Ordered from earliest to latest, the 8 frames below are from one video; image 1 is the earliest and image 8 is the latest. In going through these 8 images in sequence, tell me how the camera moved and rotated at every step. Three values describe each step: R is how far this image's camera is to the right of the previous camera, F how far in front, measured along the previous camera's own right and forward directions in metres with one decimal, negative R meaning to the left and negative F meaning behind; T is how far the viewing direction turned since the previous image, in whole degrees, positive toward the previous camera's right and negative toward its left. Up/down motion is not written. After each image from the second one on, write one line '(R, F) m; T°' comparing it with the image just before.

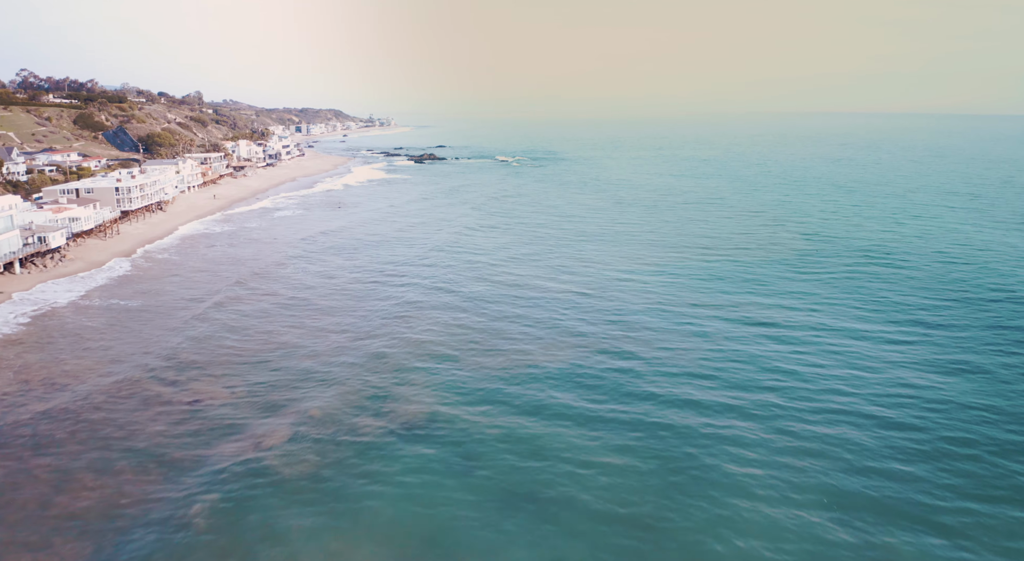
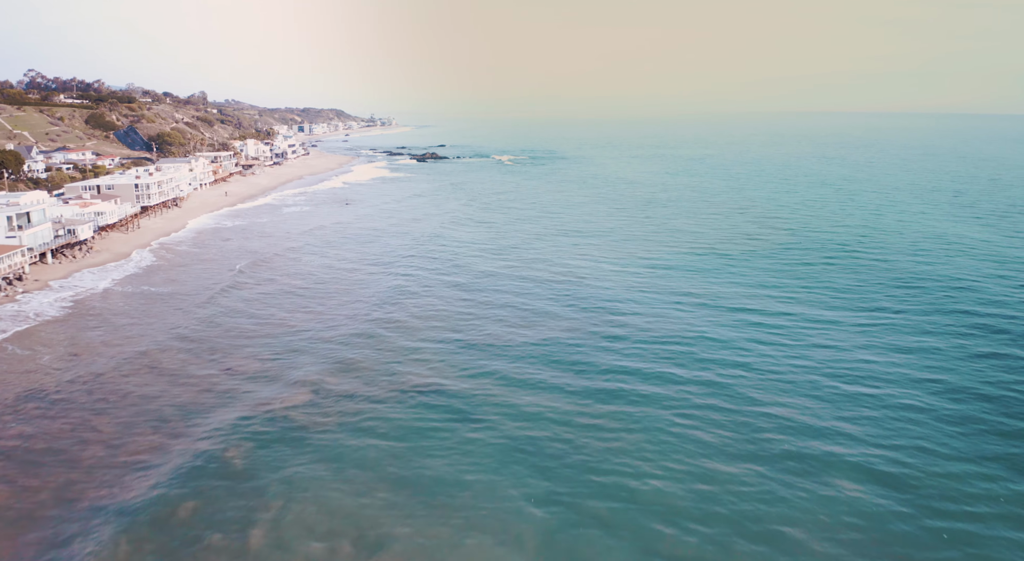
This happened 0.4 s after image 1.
(+0.1, -2.5) m; 0°
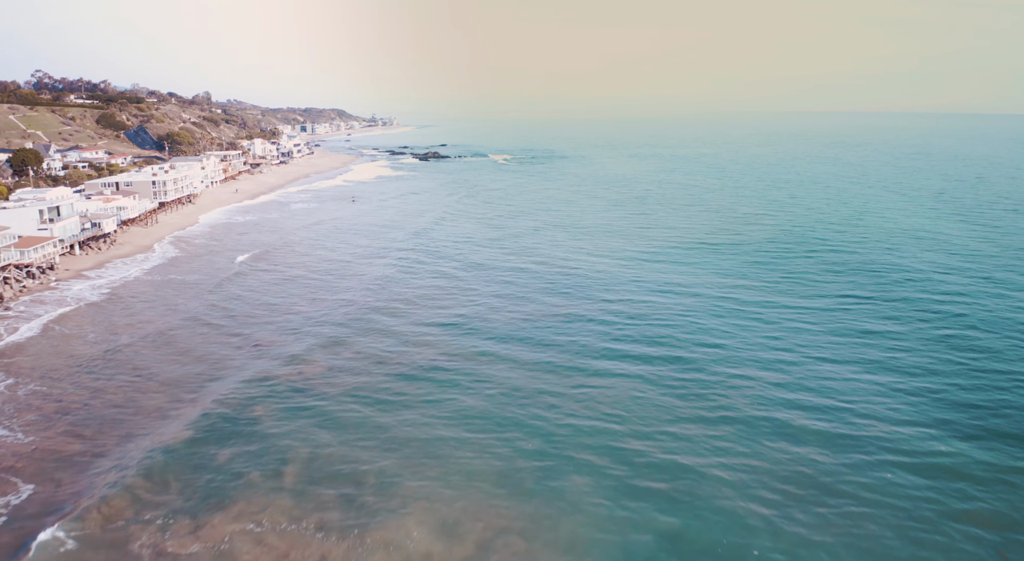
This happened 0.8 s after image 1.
(+0.1, -2.5) m; 0°
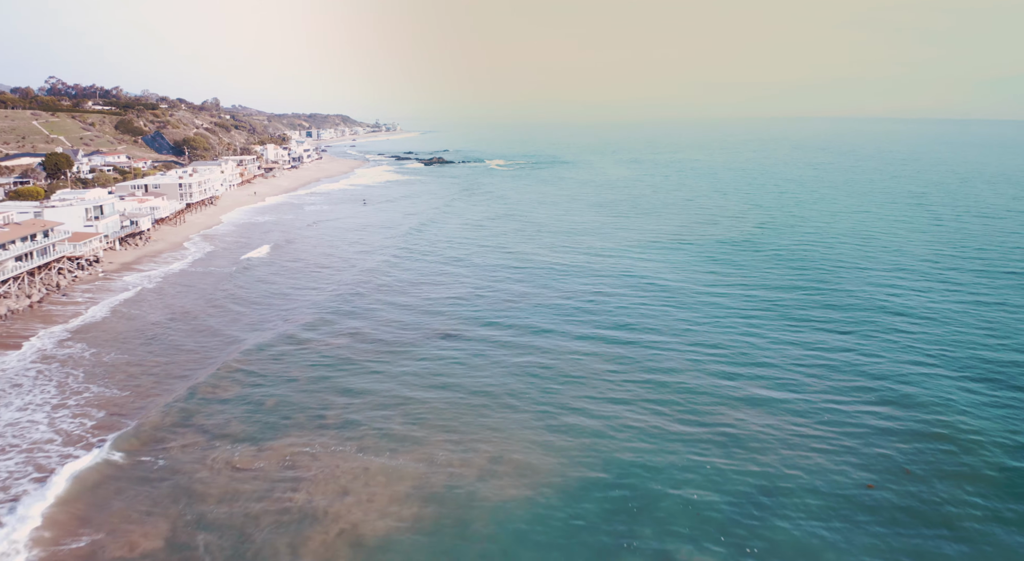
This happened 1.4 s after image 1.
(0.0, -3.8) m; 0°
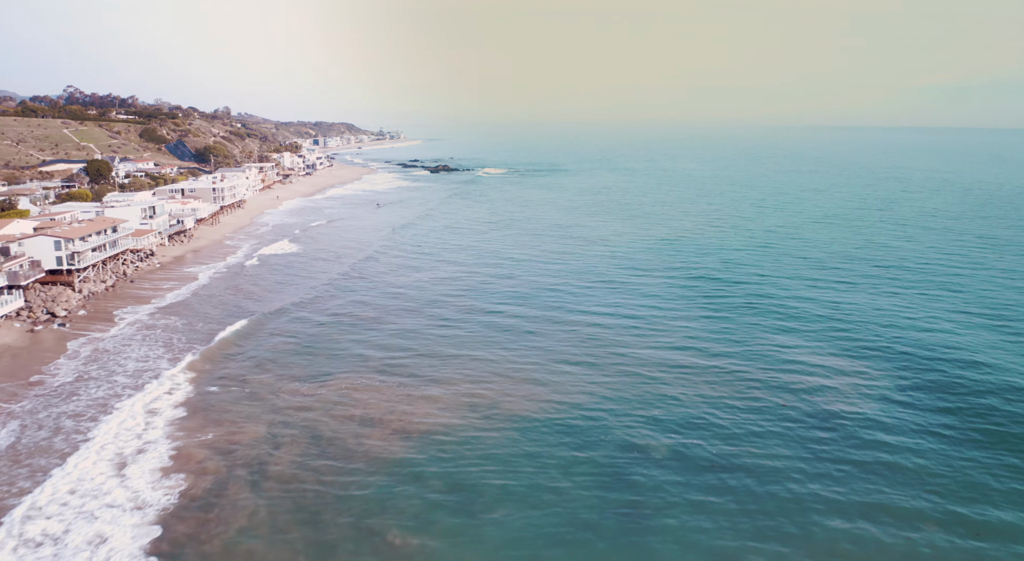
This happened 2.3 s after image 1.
(-0.1, -5.9) m; 0°
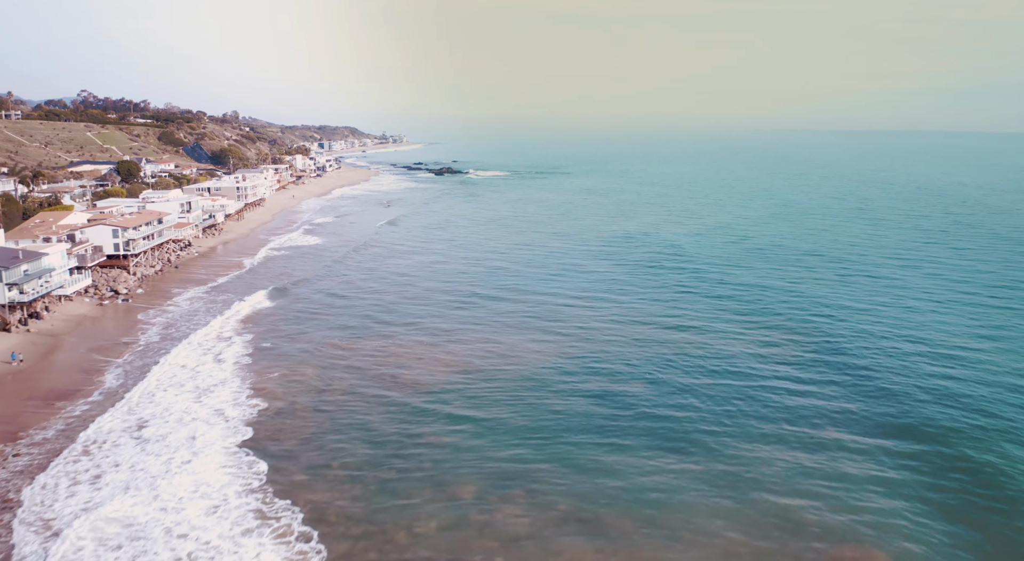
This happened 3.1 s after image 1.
(-0.1, -5.1) m; 0°
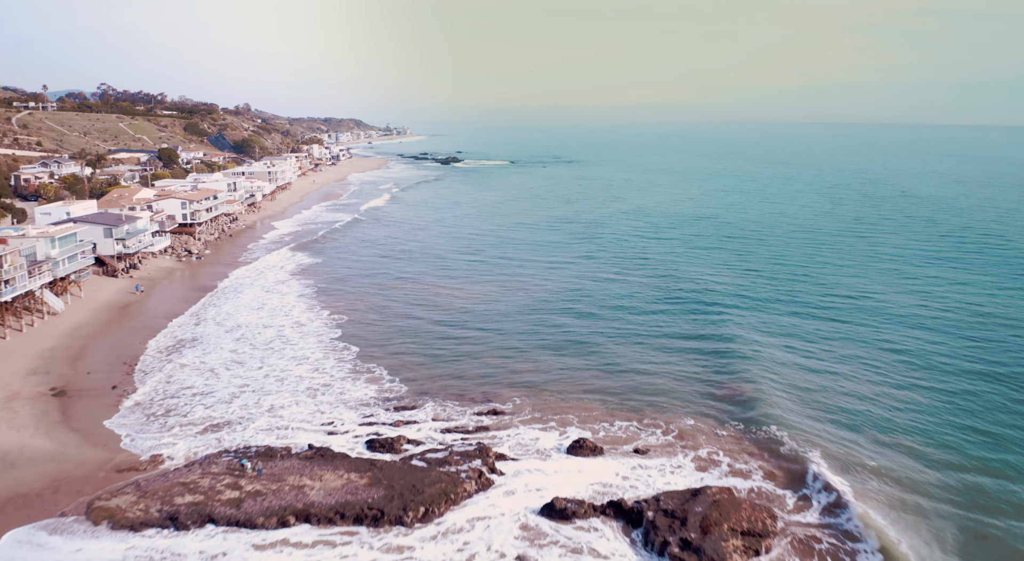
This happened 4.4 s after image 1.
(-0.2, -8.3) m; 0°
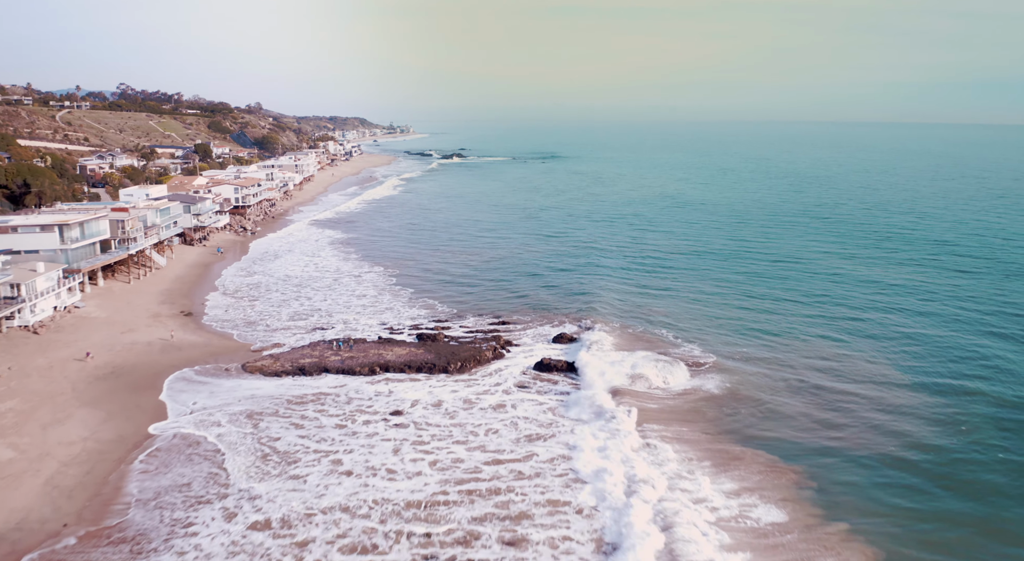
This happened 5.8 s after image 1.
(-0.2, -9.2) m; 0°
